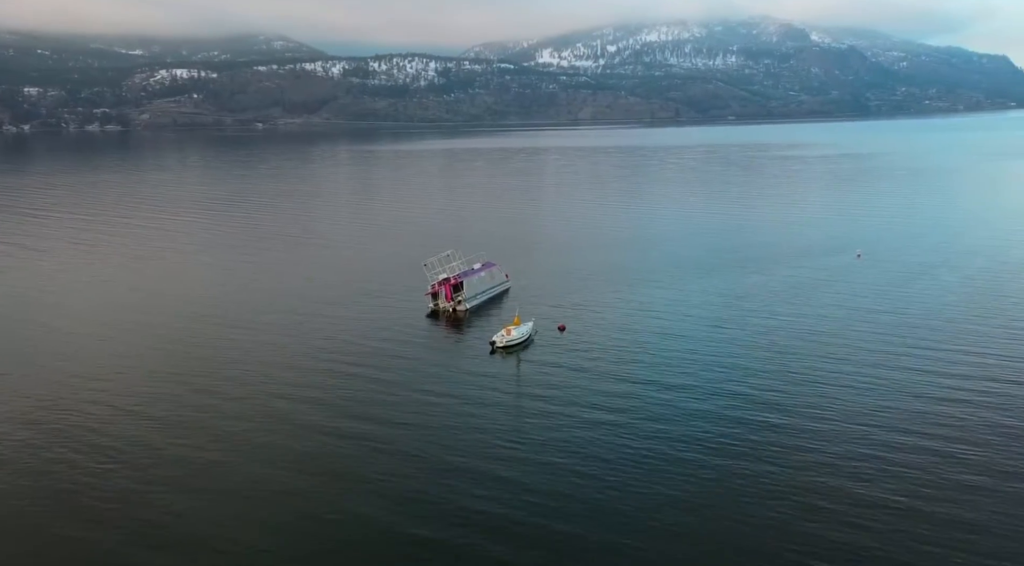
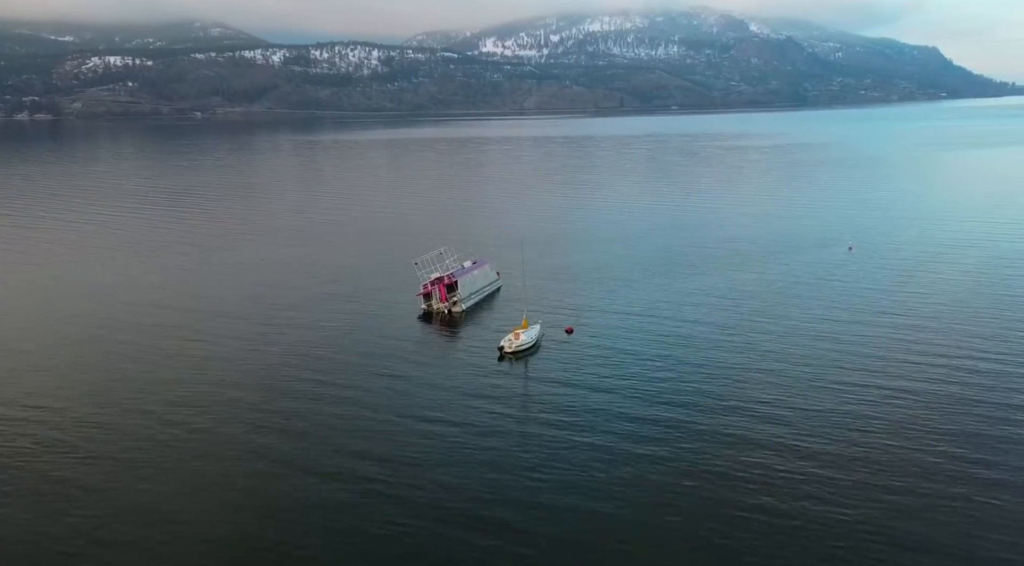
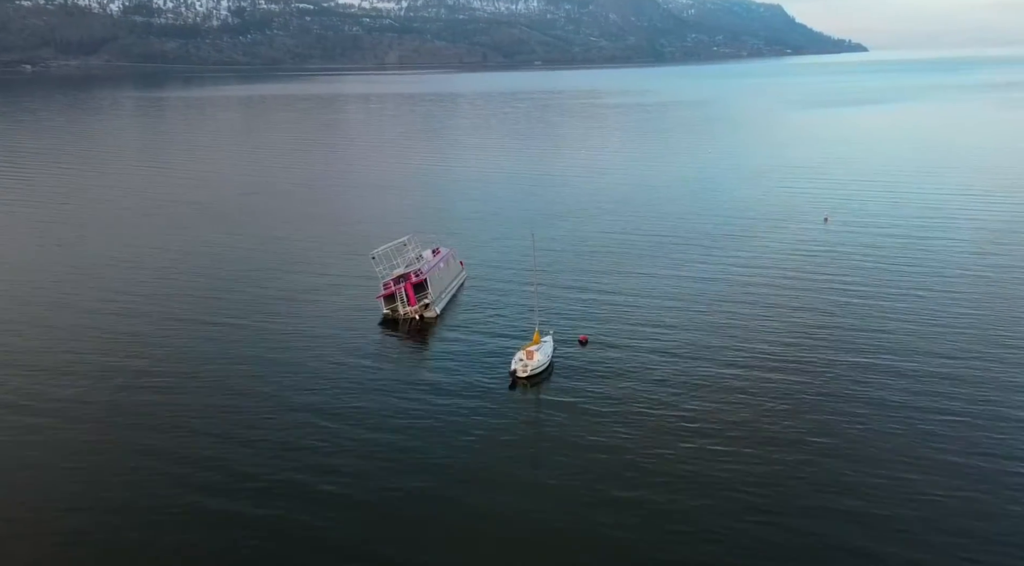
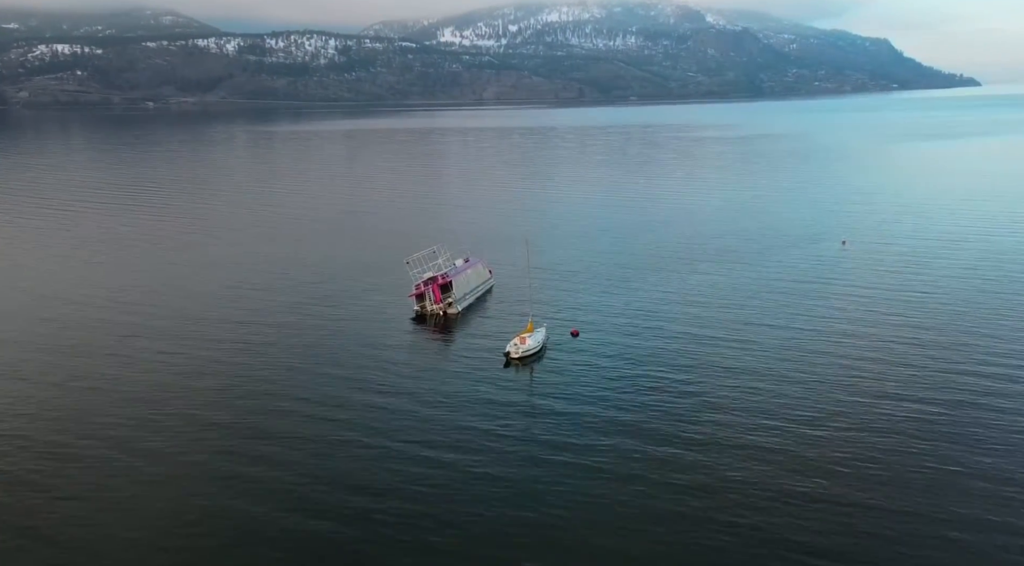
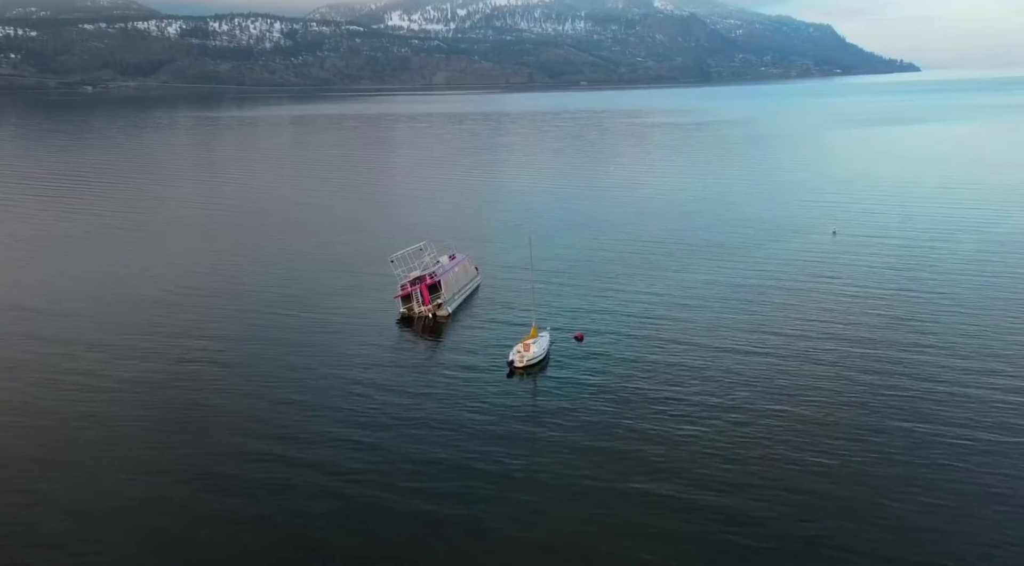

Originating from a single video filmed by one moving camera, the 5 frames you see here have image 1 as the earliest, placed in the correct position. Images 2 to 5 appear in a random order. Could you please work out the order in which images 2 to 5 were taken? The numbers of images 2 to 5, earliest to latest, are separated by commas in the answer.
2, 4, 5, 3
